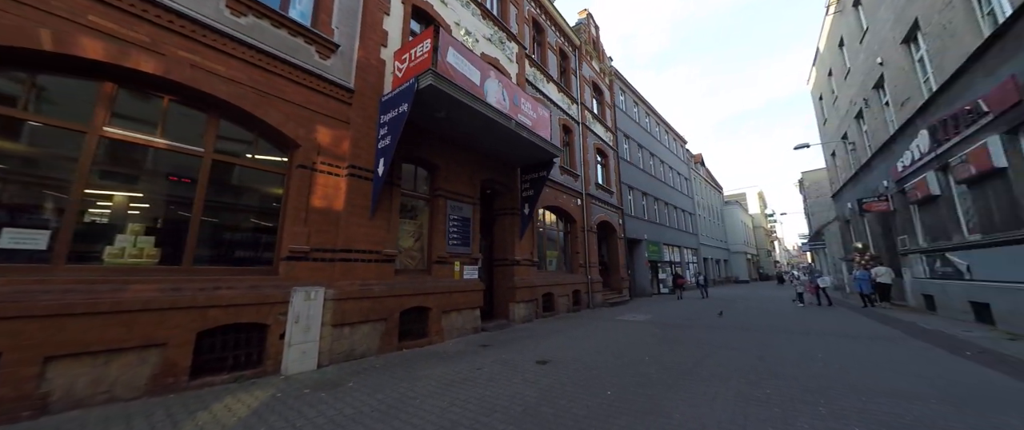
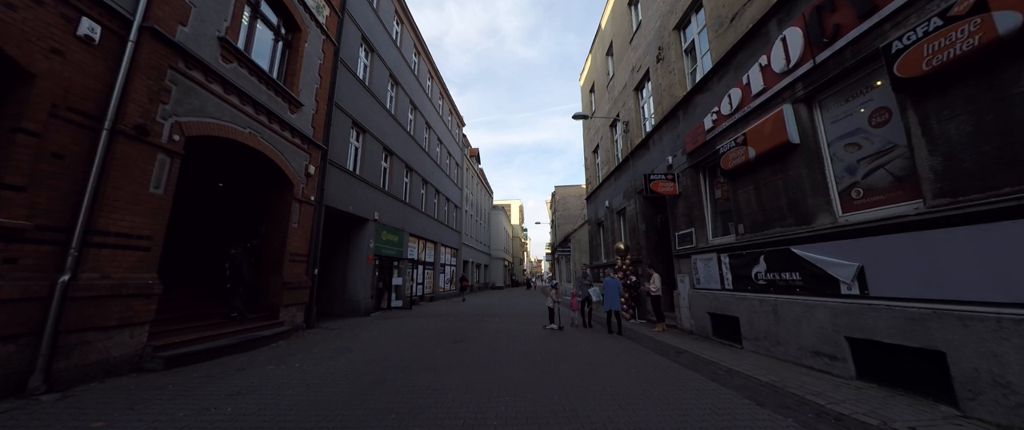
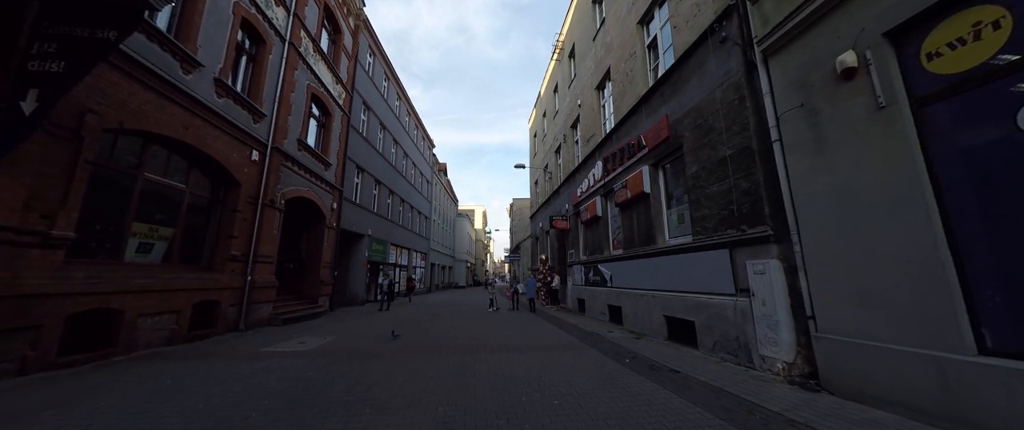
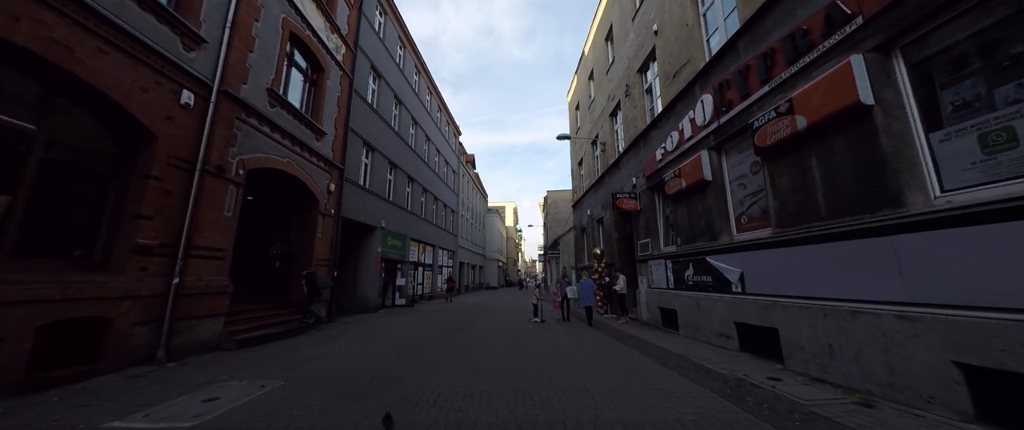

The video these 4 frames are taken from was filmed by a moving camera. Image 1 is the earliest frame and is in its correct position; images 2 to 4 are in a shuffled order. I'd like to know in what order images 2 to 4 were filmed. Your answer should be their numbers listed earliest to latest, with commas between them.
3, 4, 2
